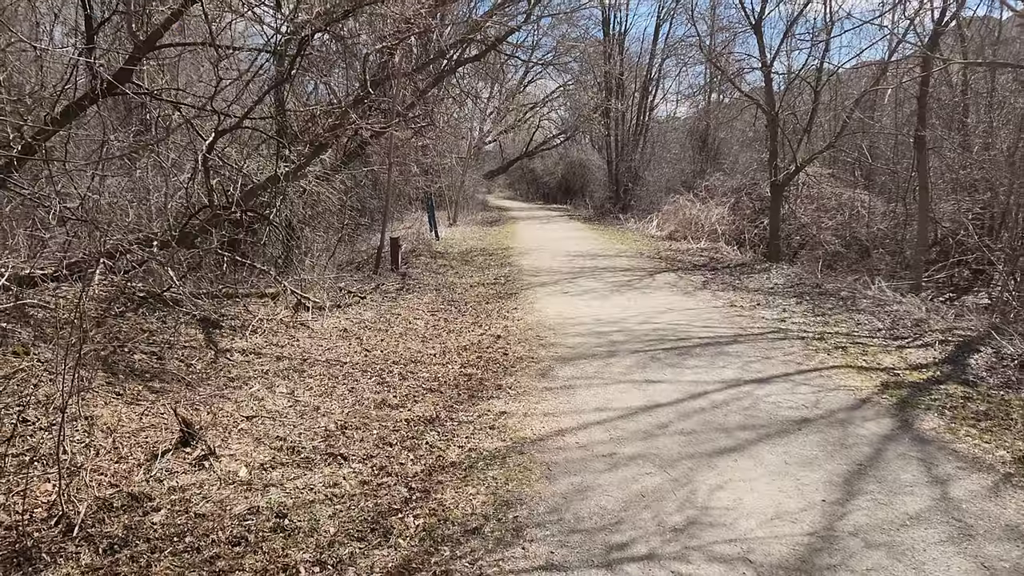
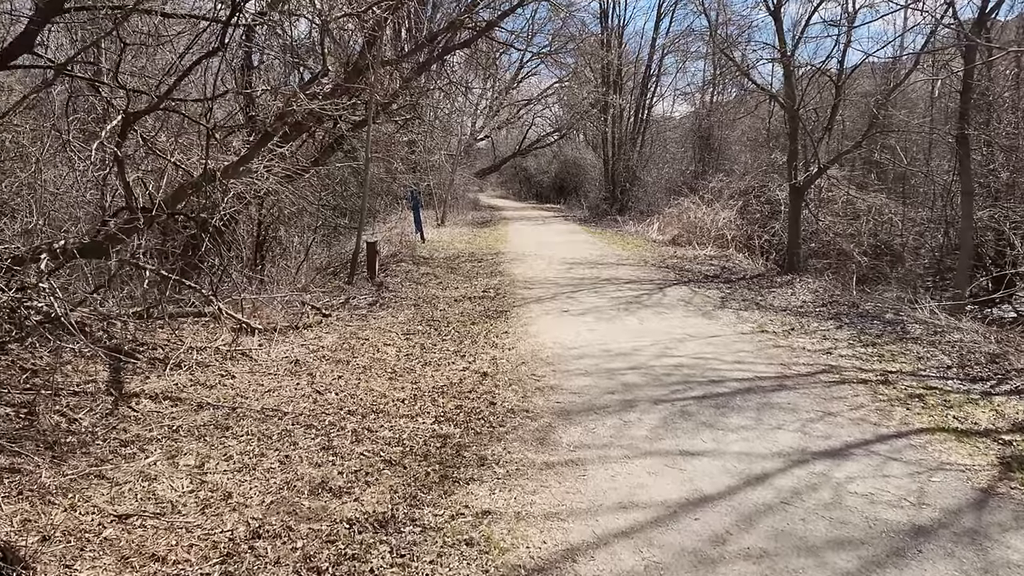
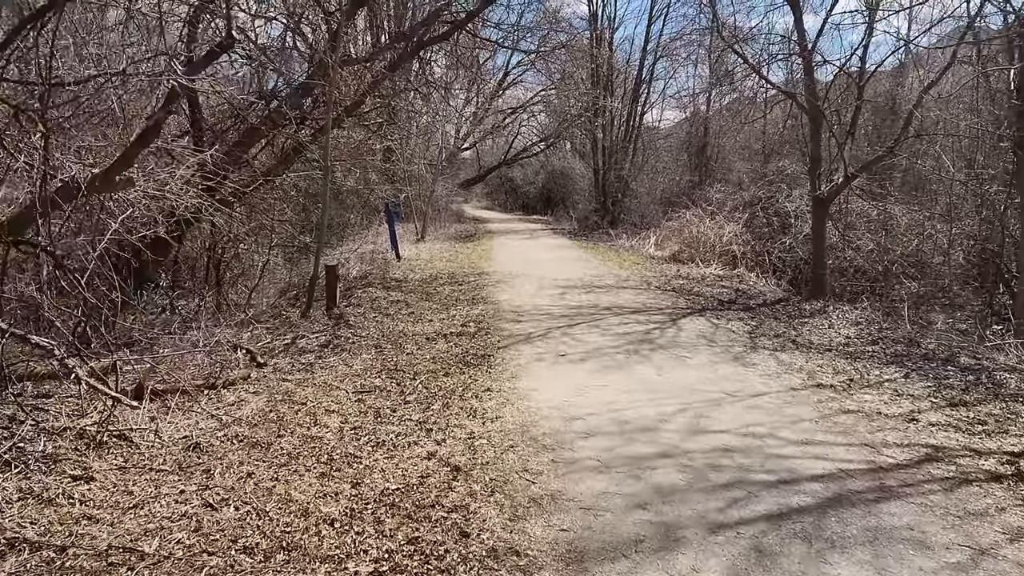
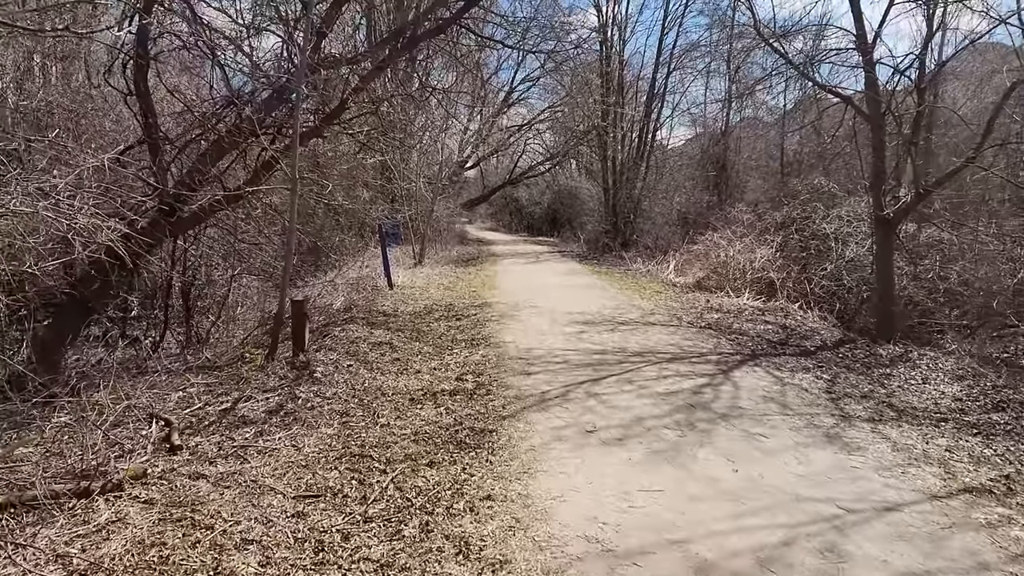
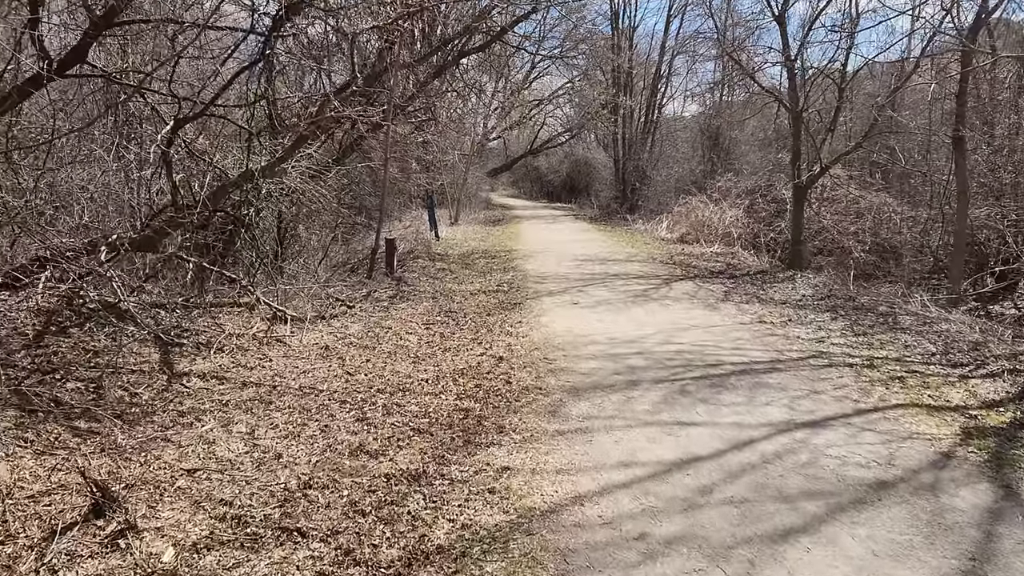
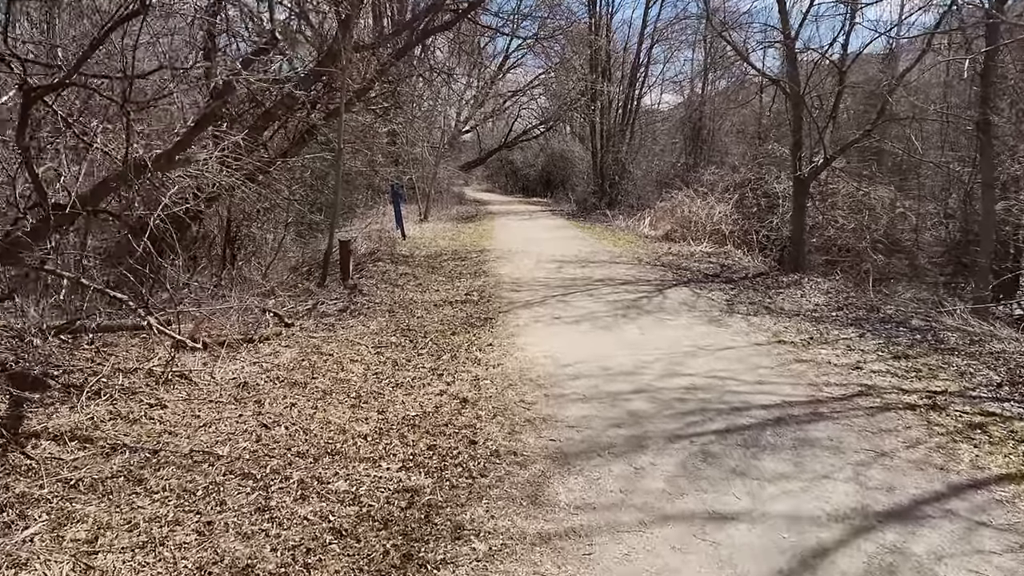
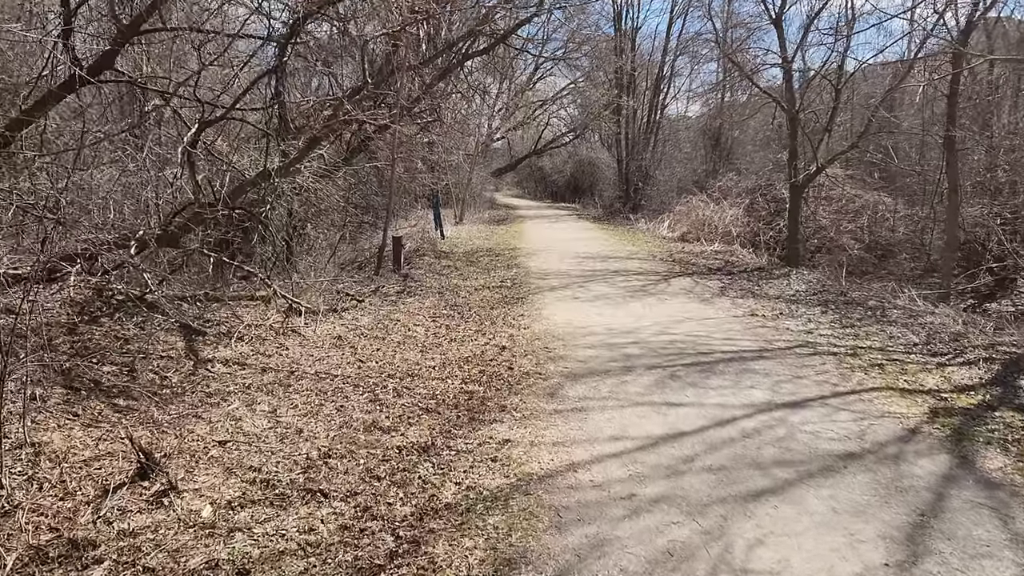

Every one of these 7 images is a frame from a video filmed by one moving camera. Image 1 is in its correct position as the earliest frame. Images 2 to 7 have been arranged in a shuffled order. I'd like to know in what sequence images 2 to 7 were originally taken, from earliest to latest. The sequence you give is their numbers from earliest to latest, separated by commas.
7, 5, 2, 6, 3, 4
